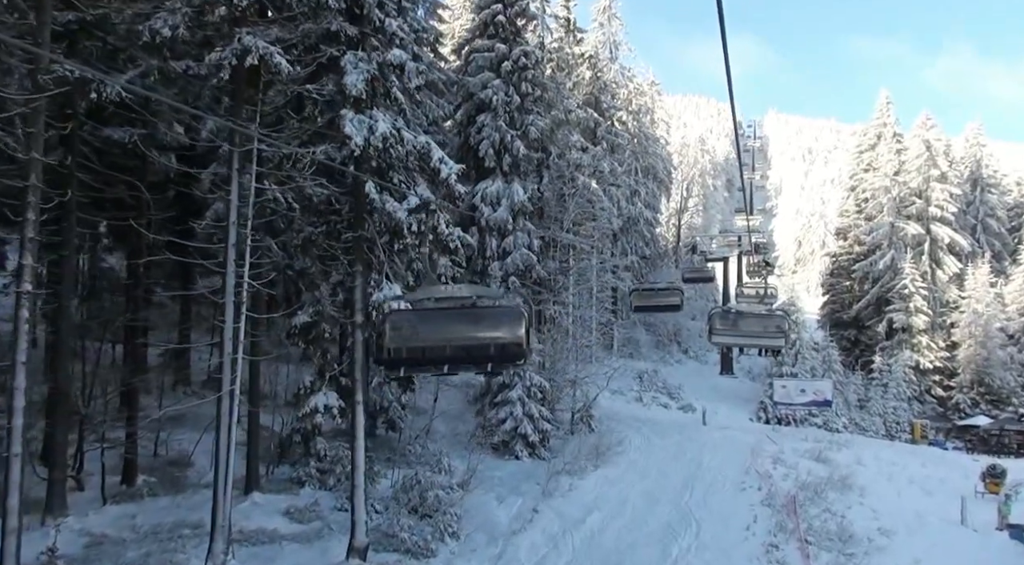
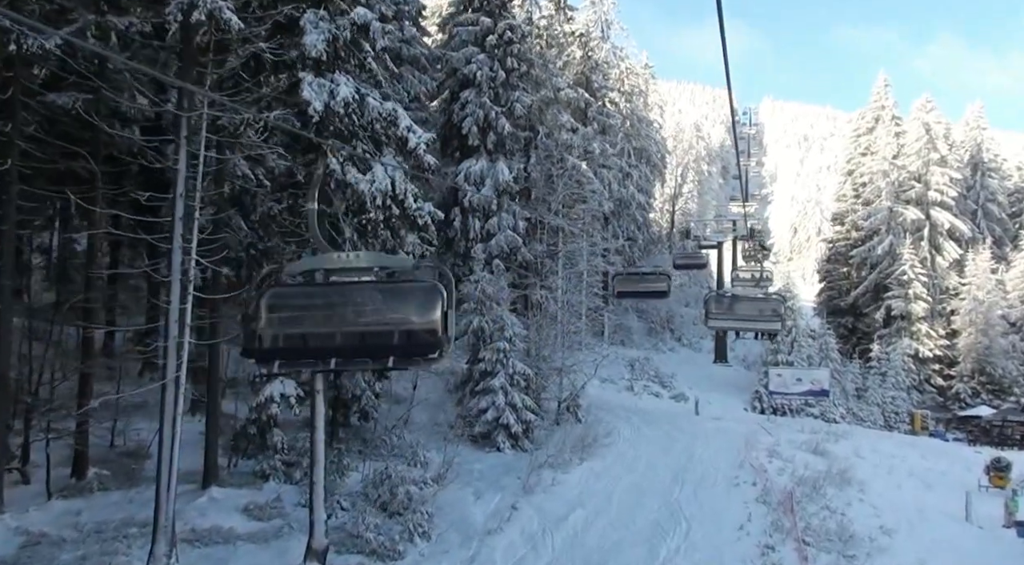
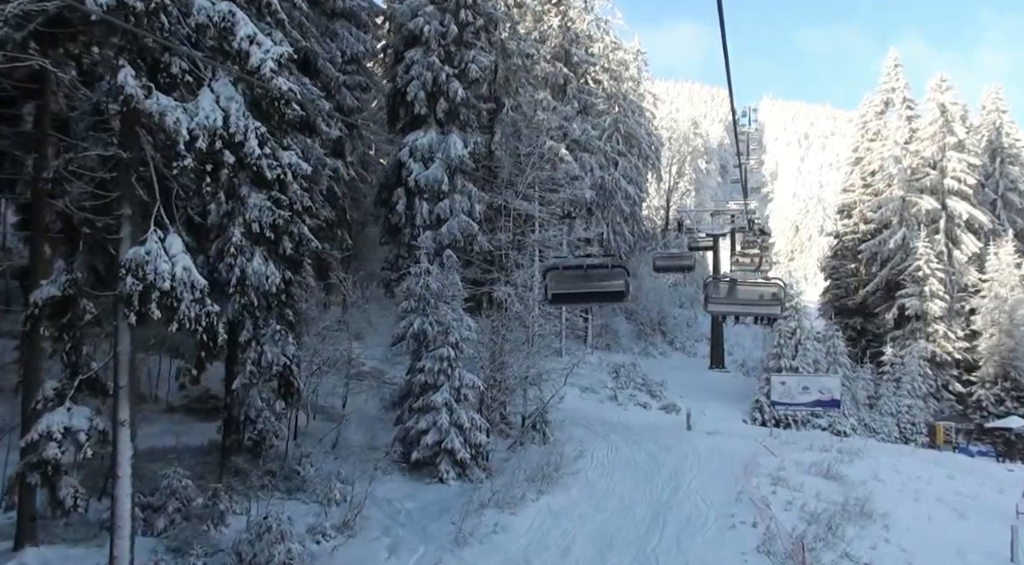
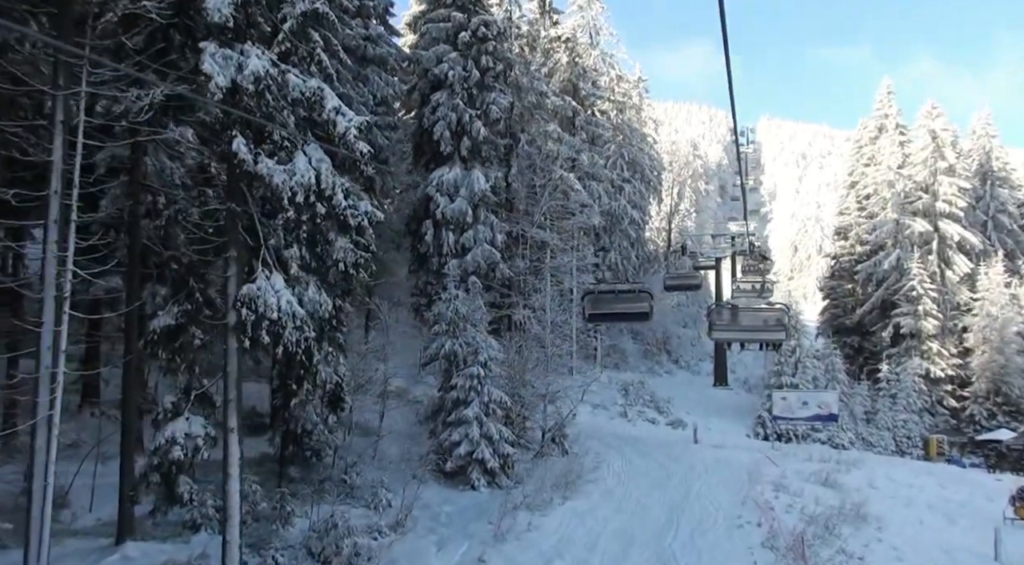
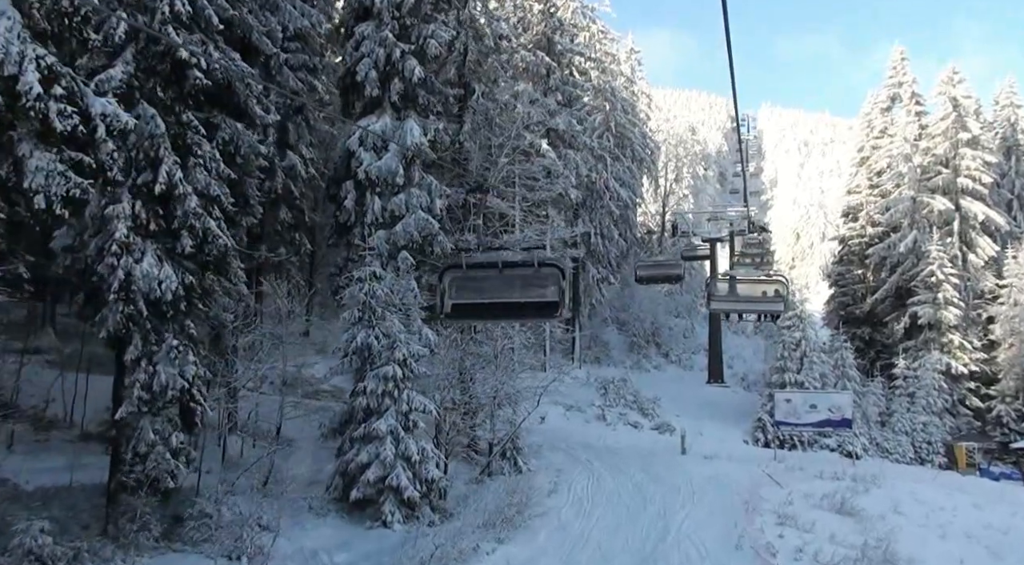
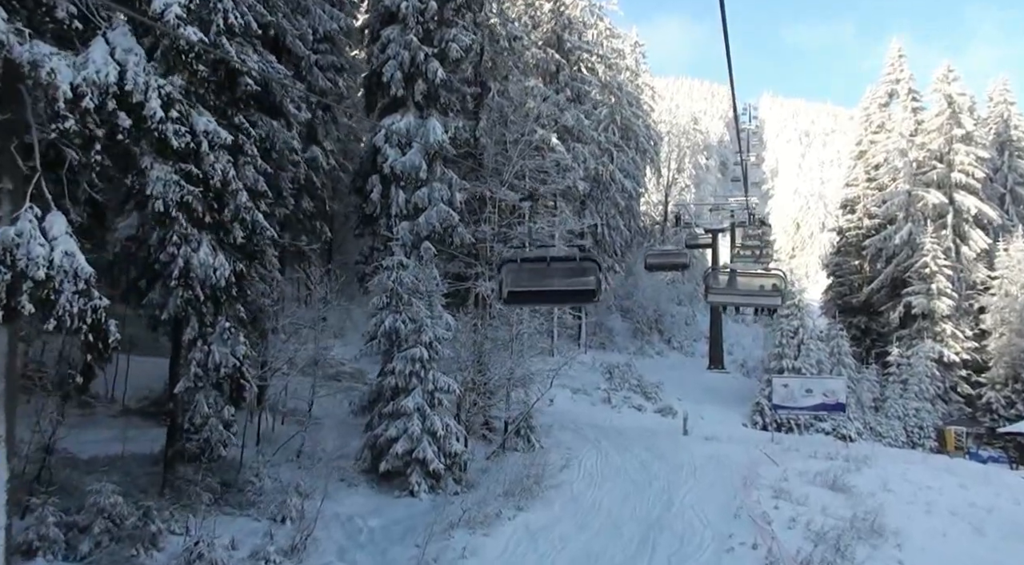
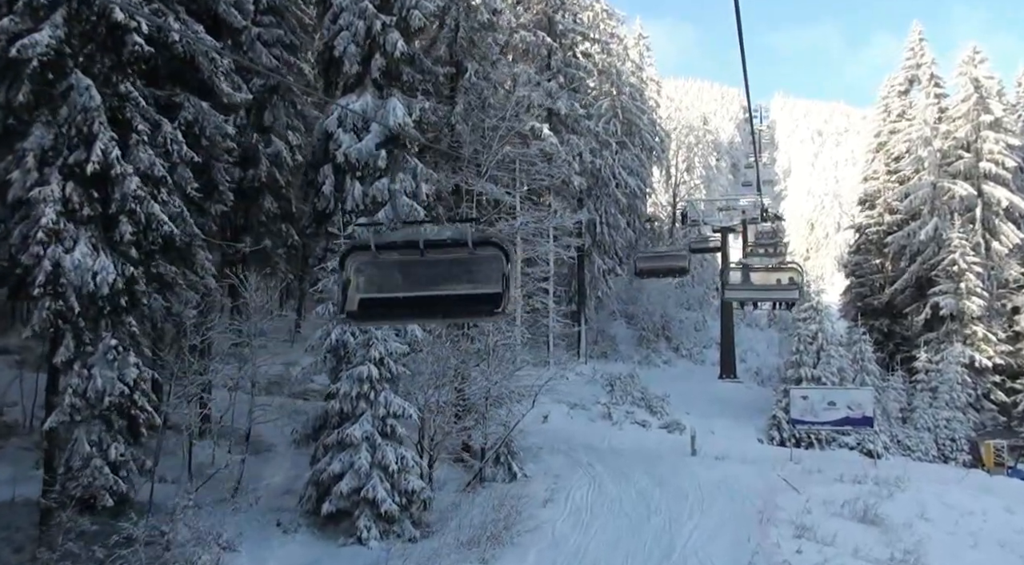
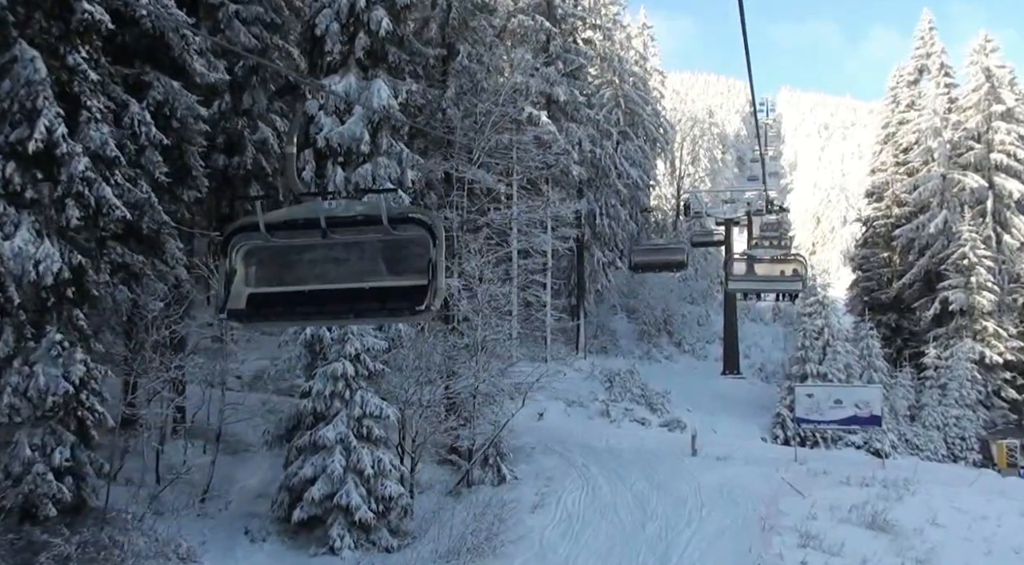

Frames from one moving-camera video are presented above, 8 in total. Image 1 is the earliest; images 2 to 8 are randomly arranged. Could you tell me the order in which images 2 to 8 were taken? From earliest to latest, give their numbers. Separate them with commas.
2, 4, 3, 6, 5, 7, 8
